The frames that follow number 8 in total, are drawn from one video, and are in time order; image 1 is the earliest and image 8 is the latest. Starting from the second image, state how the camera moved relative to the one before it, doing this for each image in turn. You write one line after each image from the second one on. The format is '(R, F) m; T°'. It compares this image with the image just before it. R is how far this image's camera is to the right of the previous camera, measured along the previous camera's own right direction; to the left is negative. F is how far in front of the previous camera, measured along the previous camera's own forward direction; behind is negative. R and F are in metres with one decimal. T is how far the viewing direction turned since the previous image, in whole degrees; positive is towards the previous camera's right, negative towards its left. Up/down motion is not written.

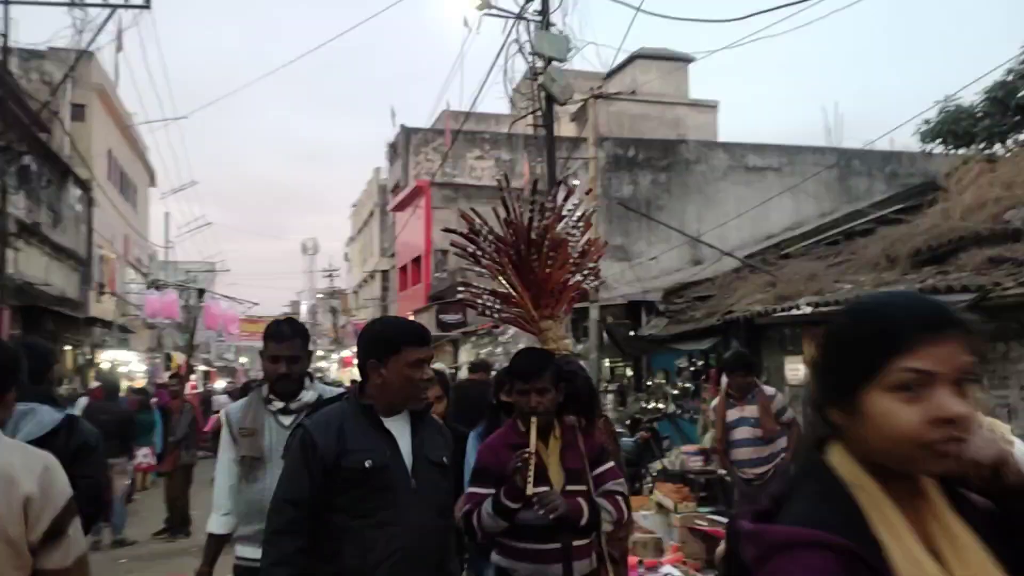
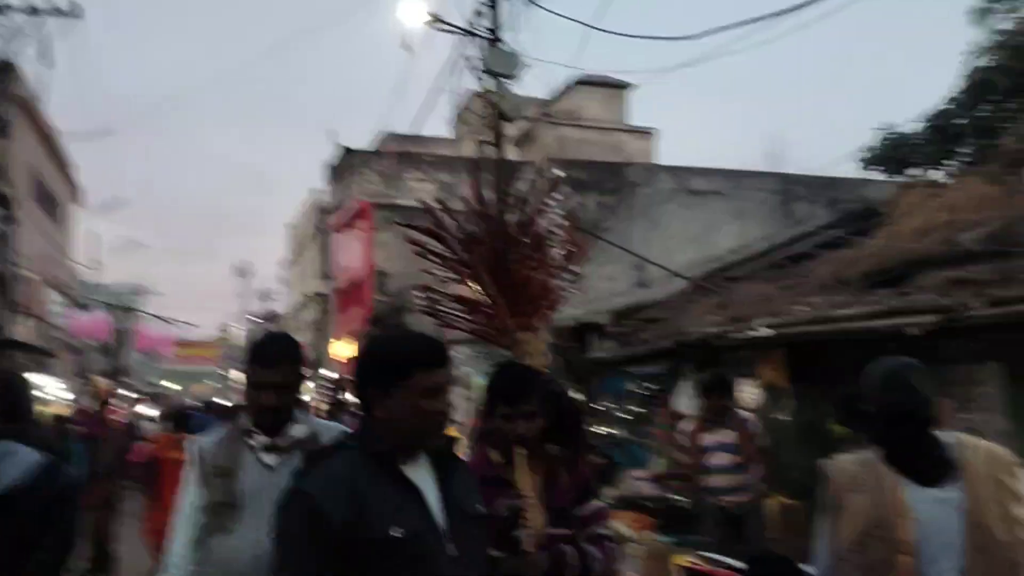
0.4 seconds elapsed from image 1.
(-0.1, +0.3) m; +4°
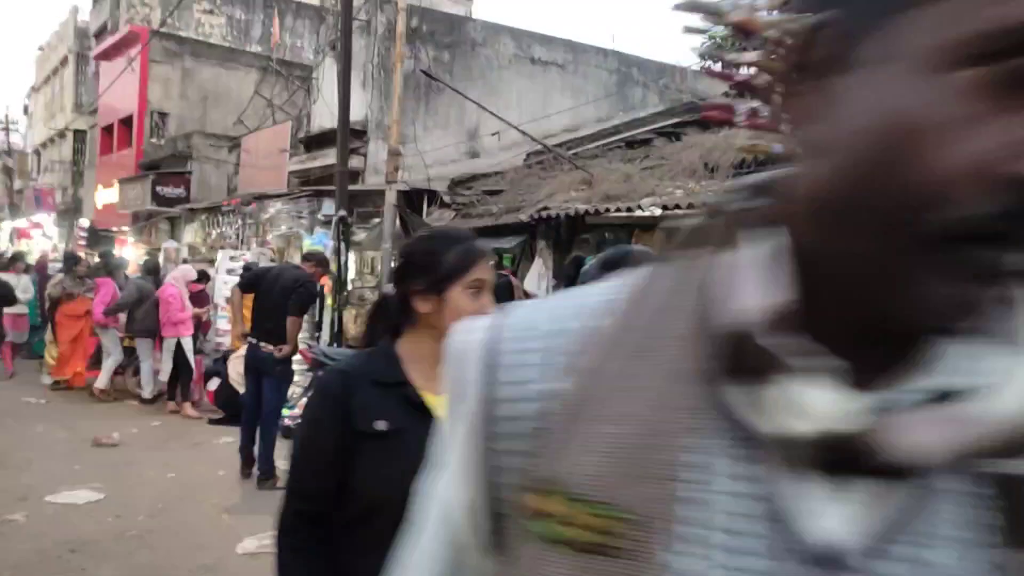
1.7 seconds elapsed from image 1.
(-0.6, +1.4) m; +15°
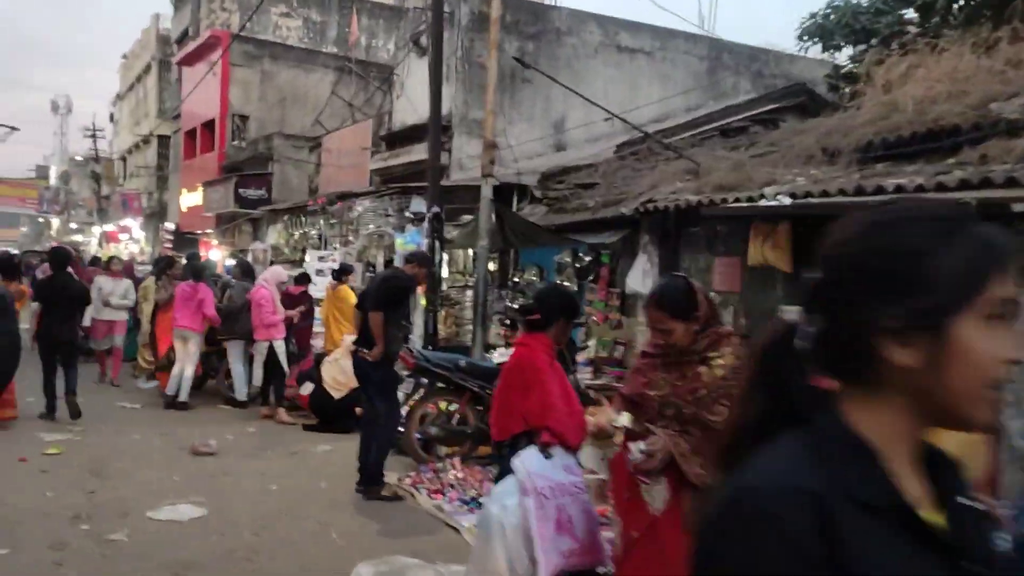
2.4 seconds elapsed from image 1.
(-0.4, +0.5) m; -5°
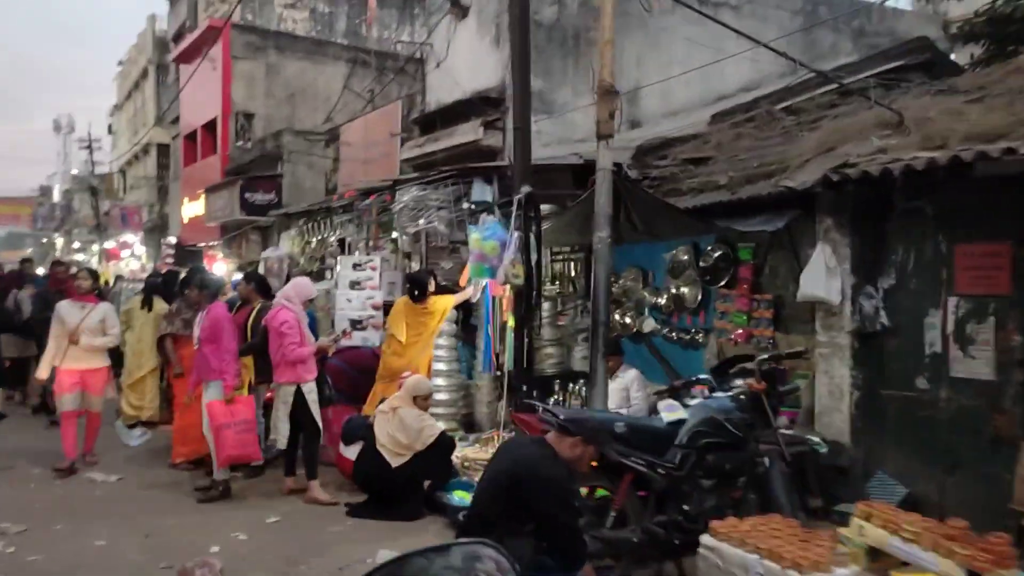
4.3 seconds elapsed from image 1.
(-0.9, +2.7) m; -1°
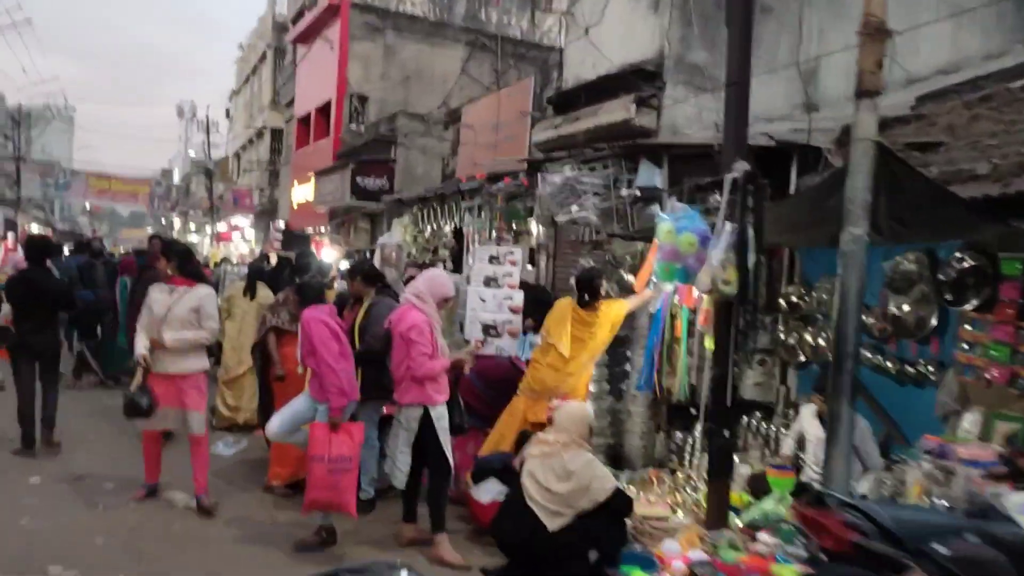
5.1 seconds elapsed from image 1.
(-0.6, +1.5) m; -6°
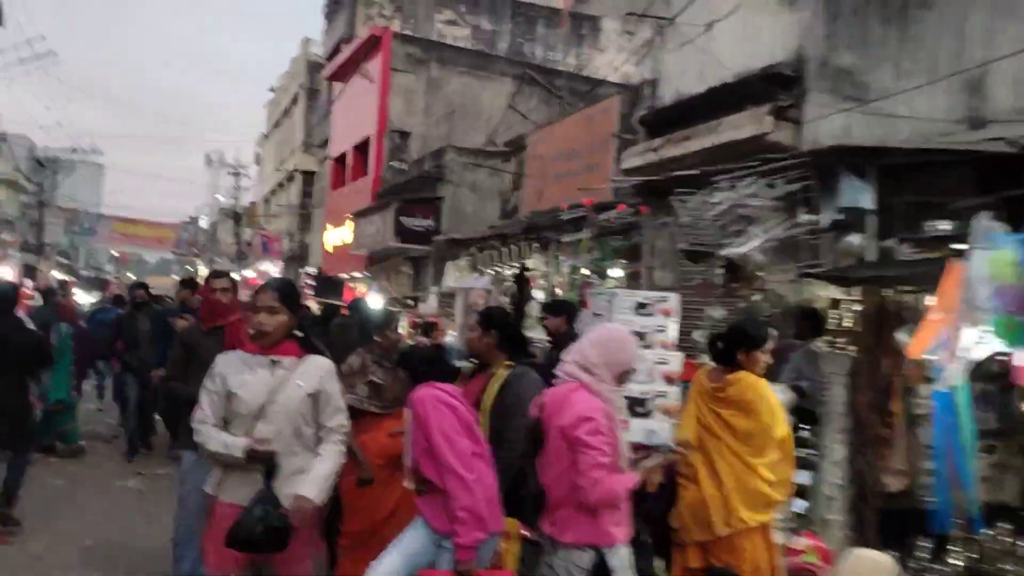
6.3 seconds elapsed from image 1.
(-0.8, +1.9) m; -1°
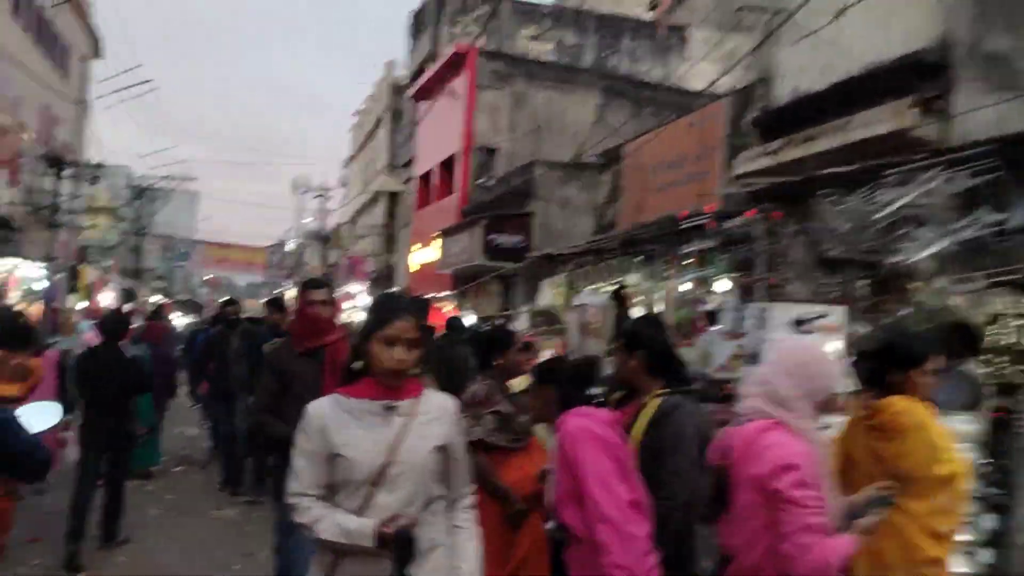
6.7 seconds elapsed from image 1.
(-0.3, +0.6) m; -5°
